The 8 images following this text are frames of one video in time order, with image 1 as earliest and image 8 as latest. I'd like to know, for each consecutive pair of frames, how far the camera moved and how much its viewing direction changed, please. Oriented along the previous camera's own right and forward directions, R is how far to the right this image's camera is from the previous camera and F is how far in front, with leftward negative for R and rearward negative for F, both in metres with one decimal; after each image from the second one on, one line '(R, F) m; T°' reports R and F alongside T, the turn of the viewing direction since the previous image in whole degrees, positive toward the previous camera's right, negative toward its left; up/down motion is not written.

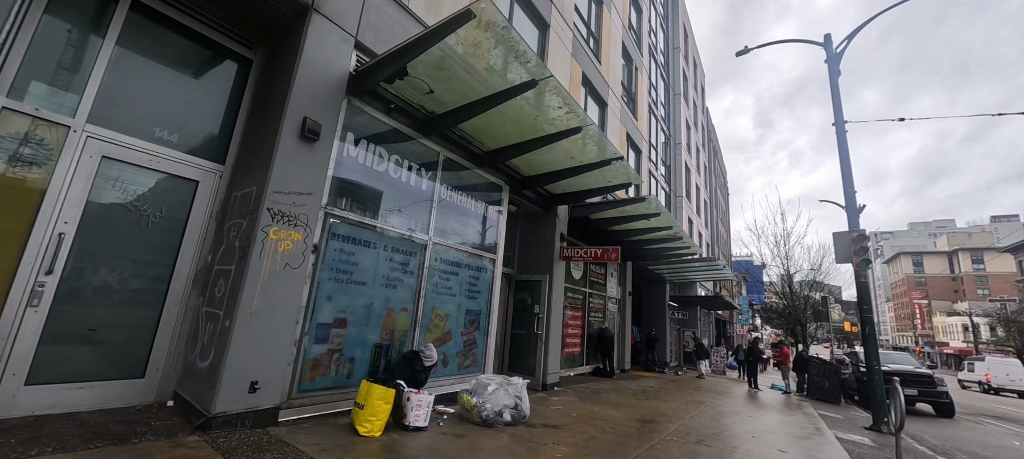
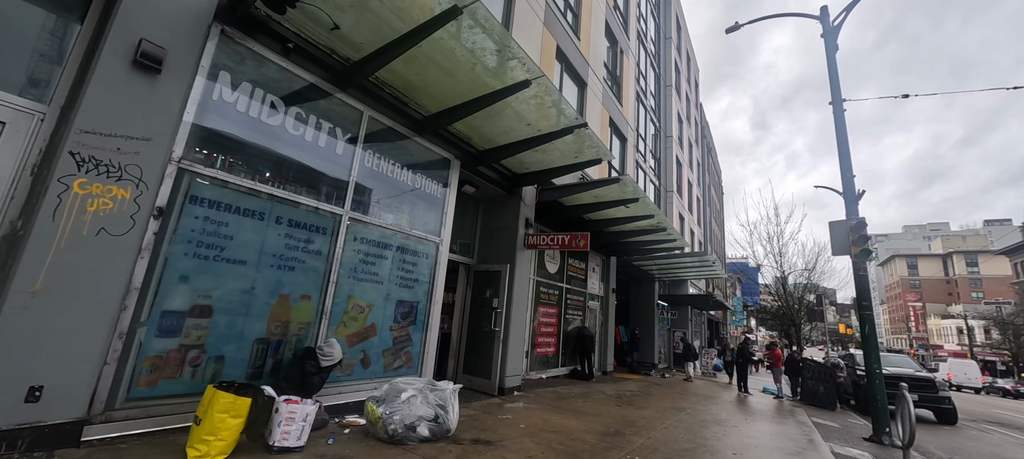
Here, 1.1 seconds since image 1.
(+0.8, +1.0) m; 0°
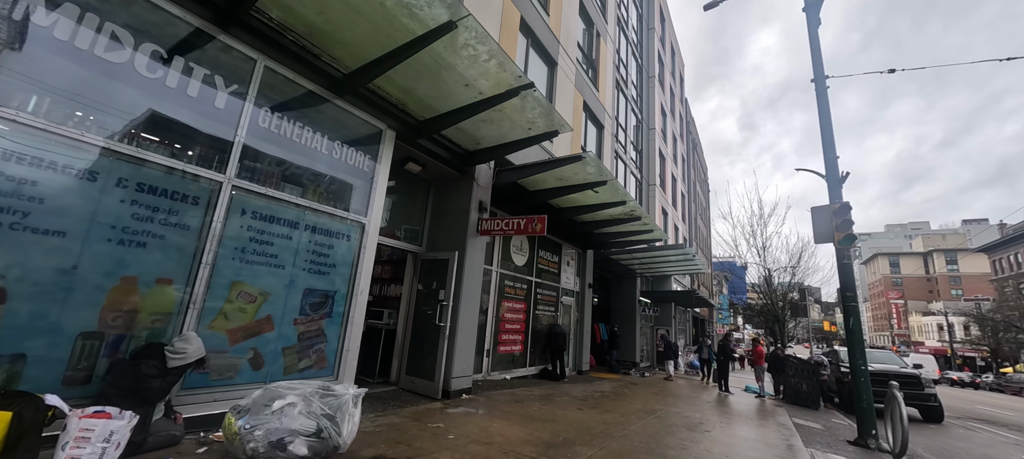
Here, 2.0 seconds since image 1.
(+0.7, +0.8) m; +1°
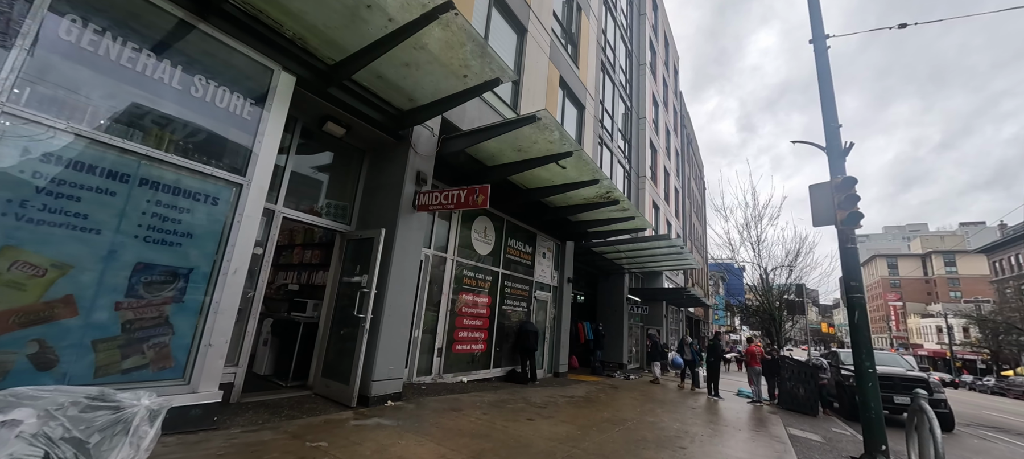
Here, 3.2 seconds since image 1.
(+0.9, +1.2) m; 0°
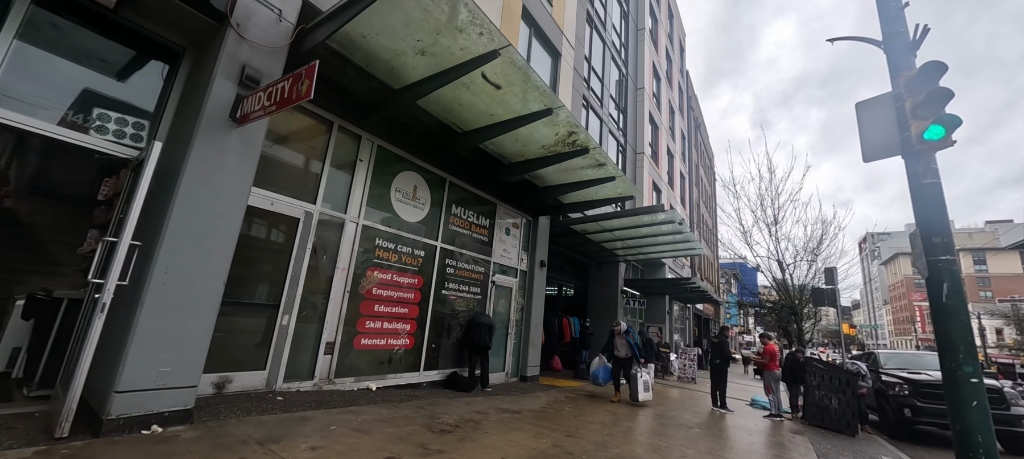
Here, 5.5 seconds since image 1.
(+1.4, +2.3) m; -2°
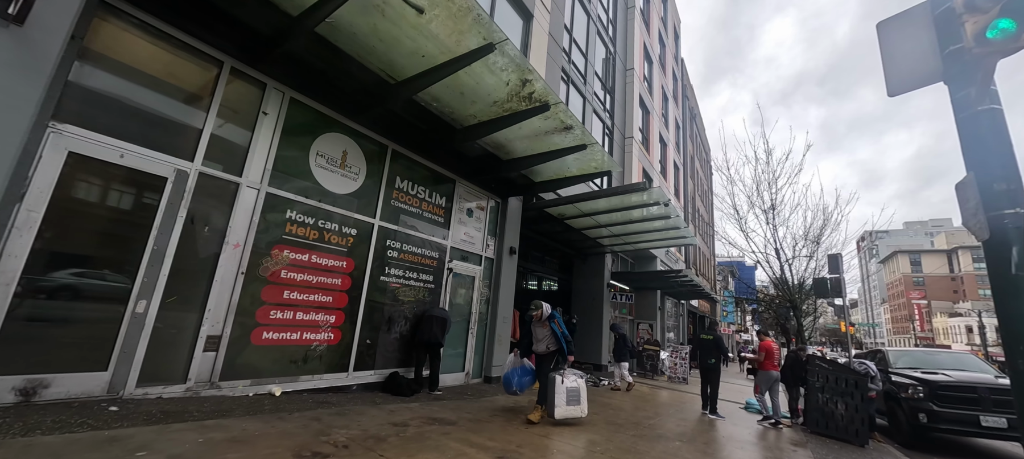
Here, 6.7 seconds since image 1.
(+0.8, +1.2) m; 0°
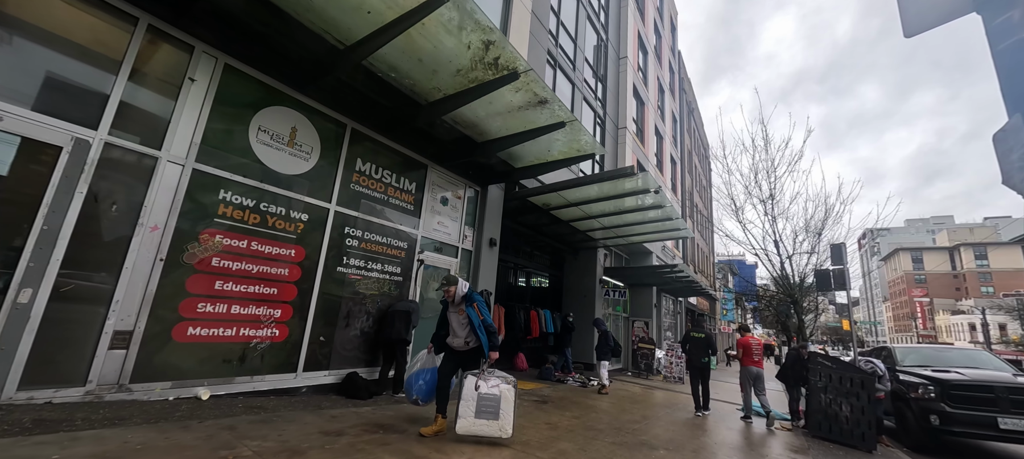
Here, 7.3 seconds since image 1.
(+0.5, +0.6) m; 0°
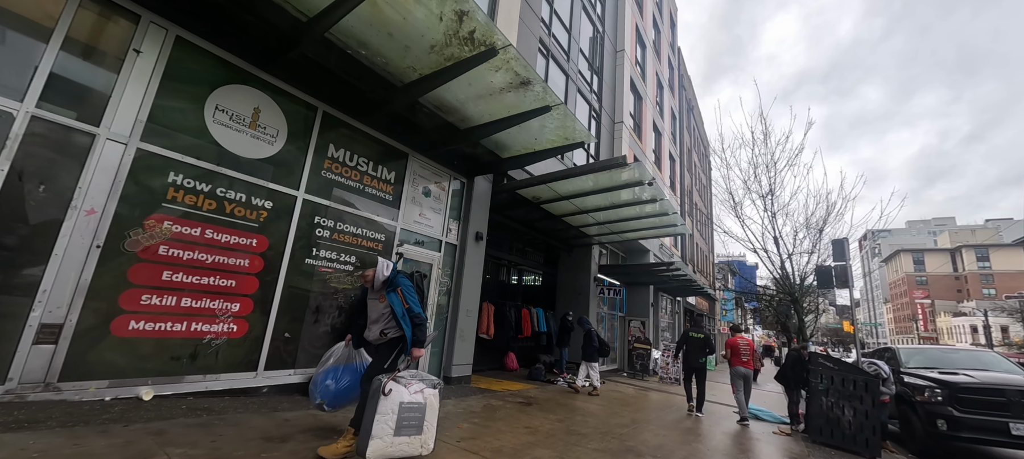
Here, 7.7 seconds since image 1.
(+0.3, +0.4) m; 0°
